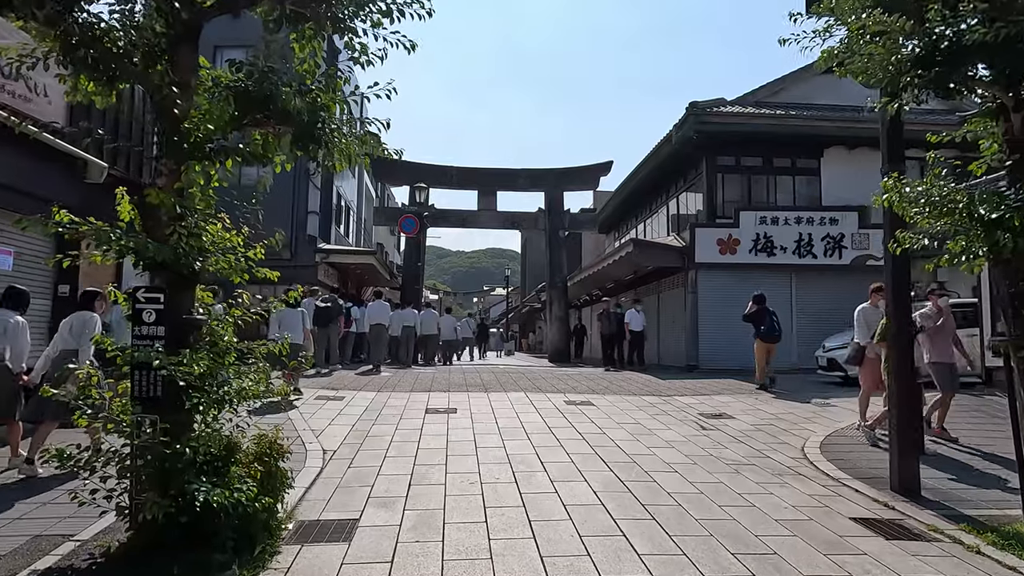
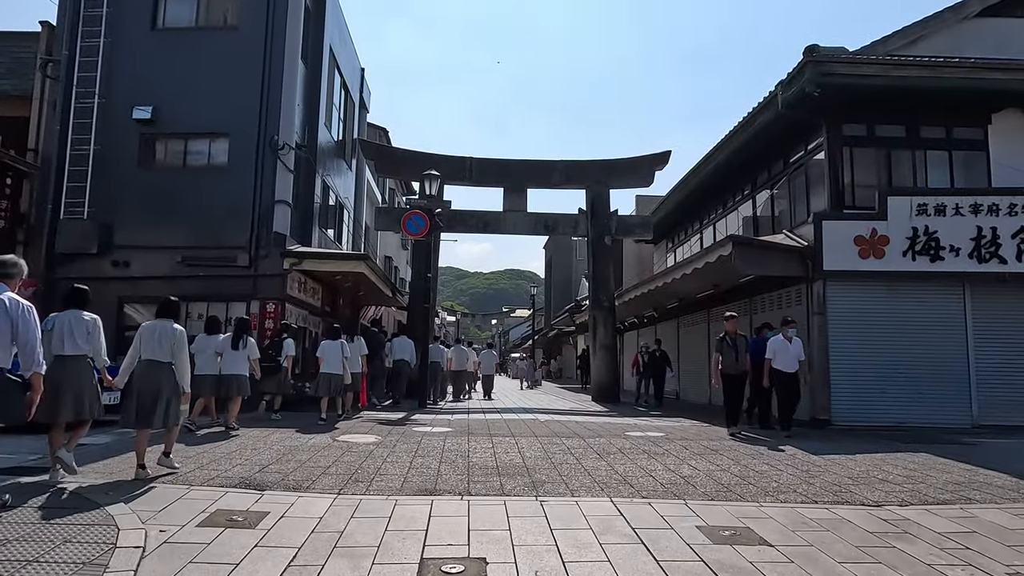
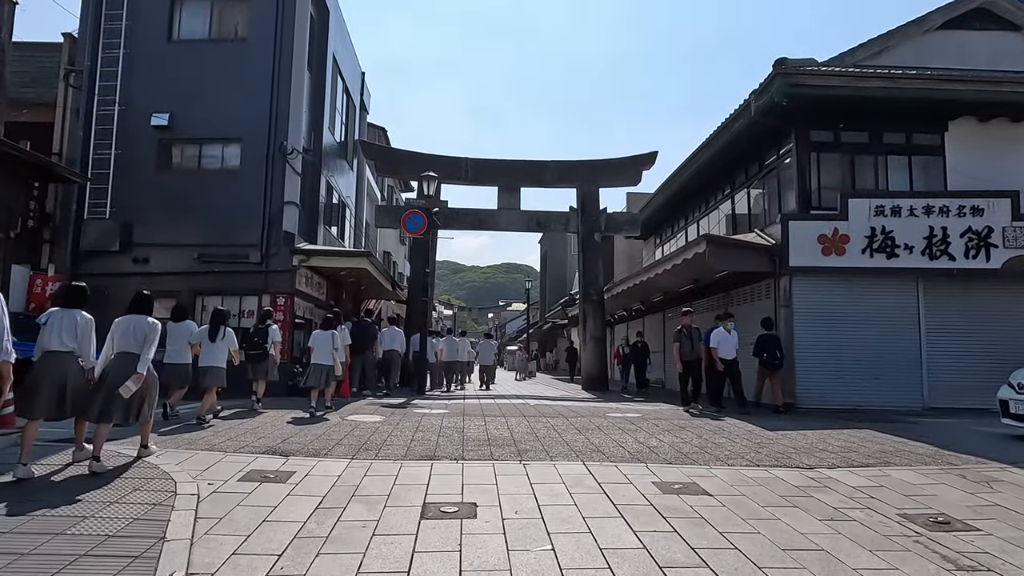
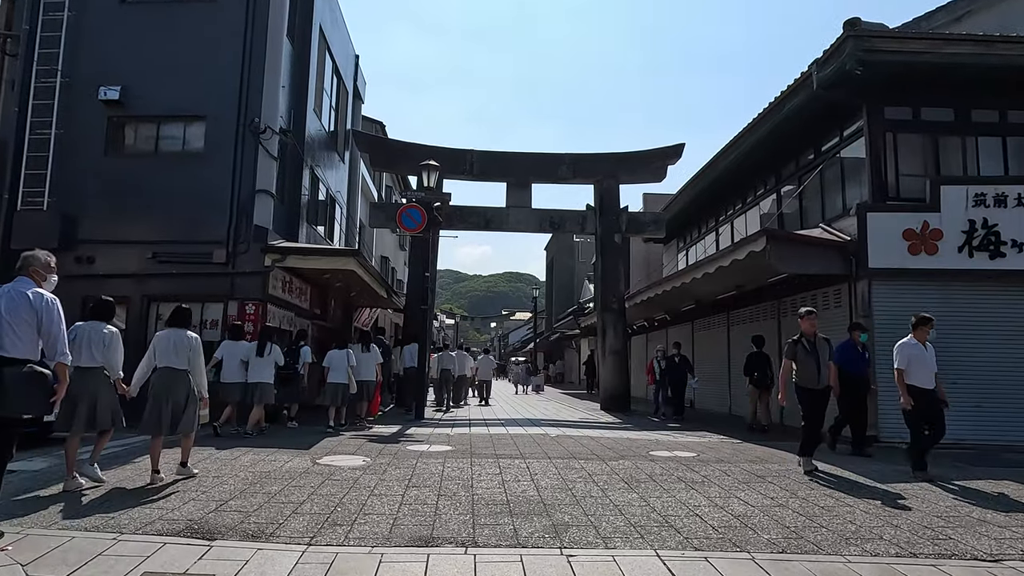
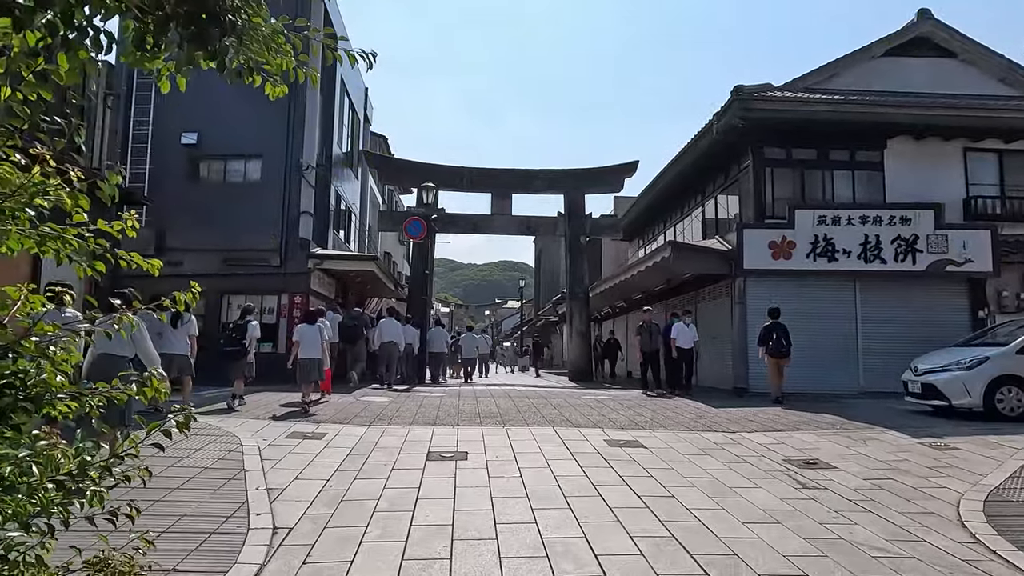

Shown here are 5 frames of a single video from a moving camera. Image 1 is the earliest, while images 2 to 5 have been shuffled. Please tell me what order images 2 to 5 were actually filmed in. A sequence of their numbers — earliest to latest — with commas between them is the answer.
5, 3, 2, 4
